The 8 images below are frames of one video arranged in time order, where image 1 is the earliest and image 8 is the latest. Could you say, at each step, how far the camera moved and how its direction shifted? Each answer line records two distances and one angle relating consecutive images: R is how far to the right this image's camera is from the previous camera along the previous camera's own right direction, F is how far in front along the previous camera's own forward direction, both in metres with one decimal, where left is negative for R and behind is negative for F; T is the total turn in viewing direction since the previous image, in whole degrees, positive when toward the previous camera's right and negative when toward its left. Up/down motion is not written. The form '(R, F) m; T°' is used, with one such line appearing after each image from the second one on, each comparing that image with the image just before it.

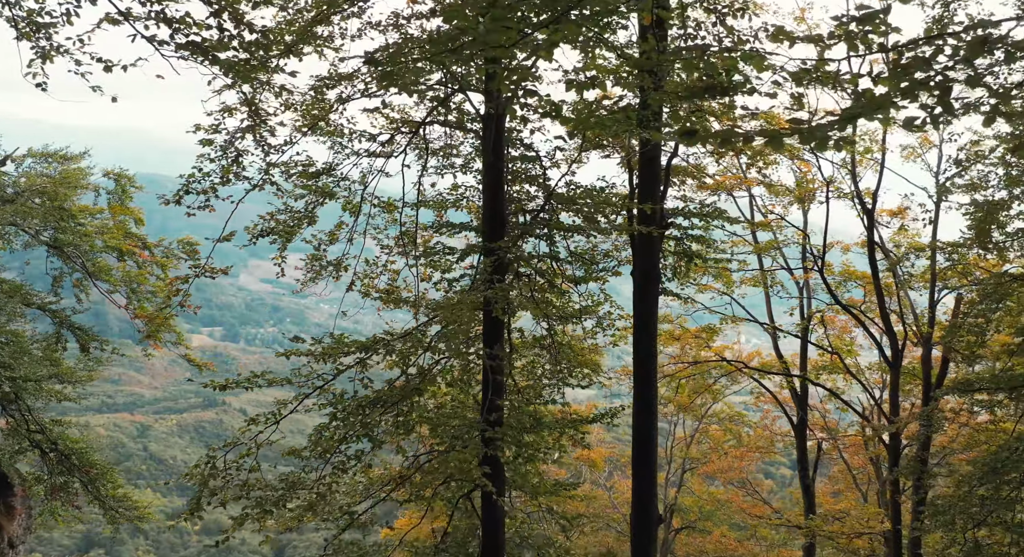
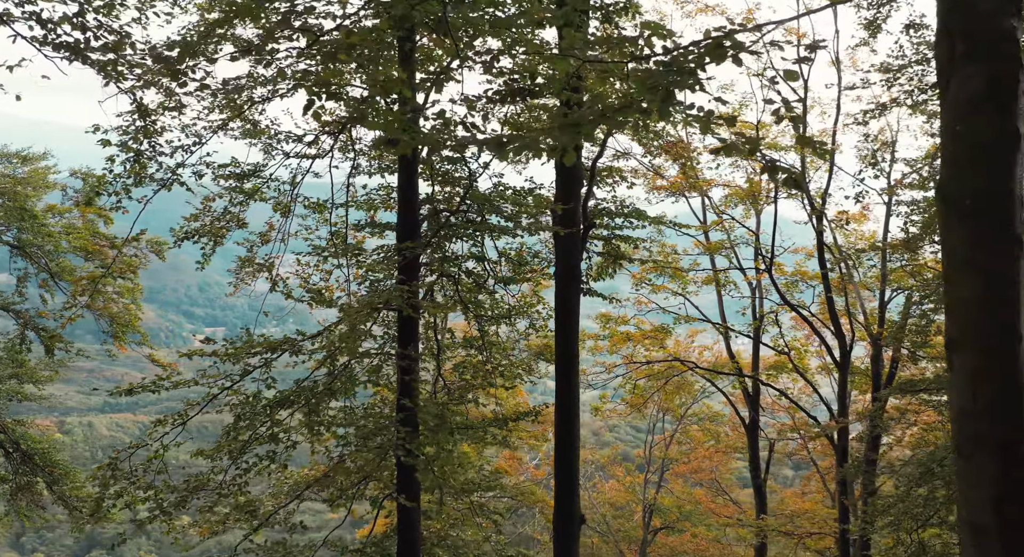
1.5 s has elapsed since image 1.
(+0.7, 0.0) m; 0°
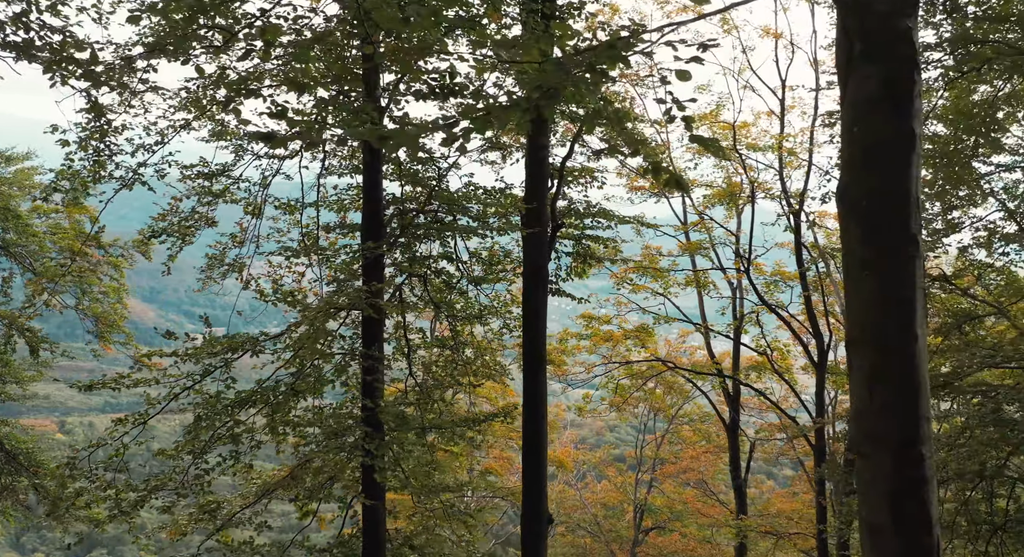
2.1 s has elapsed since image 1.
(+0.3, 0.0) m; 0°
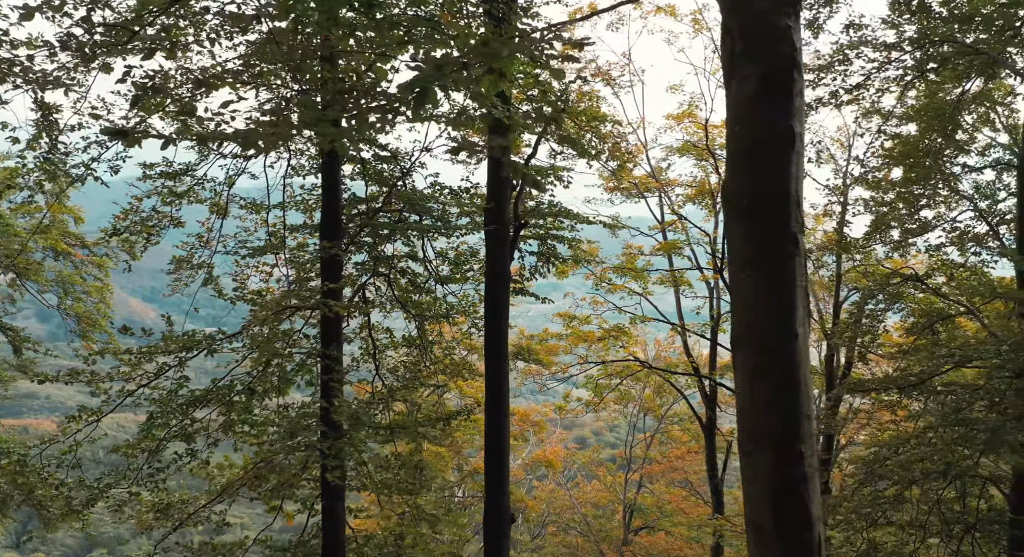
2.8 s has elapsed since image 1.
(+0.4, 0.0) m; 0°
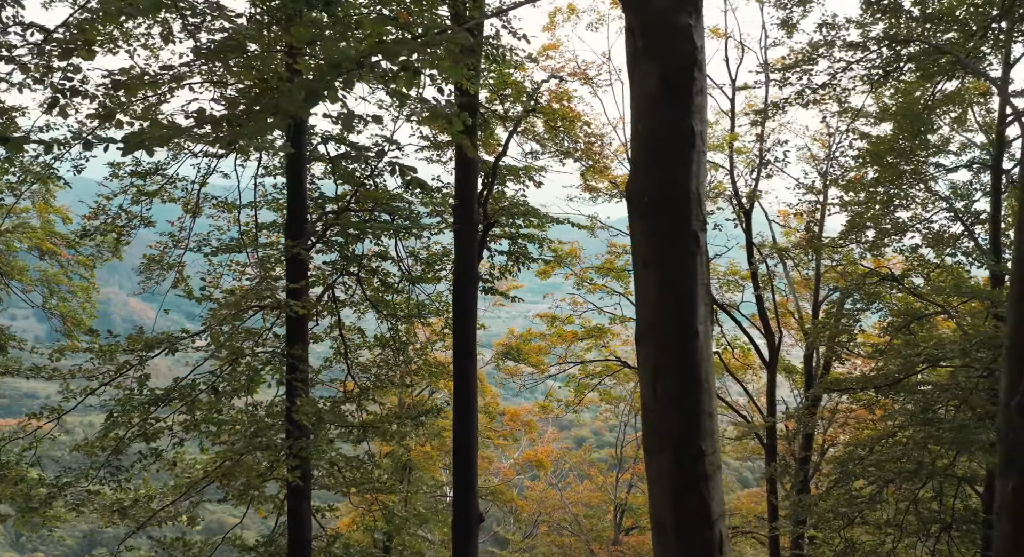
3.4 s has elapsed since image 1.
(+0.3, 0.0) m; 0°
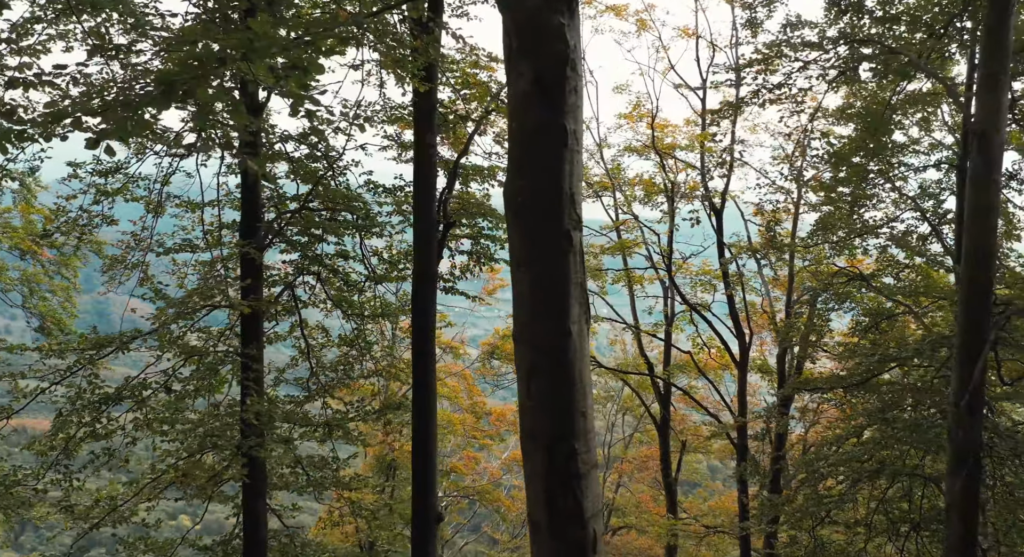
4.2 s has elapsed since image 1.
(+0.4, 0.0) m; 0°
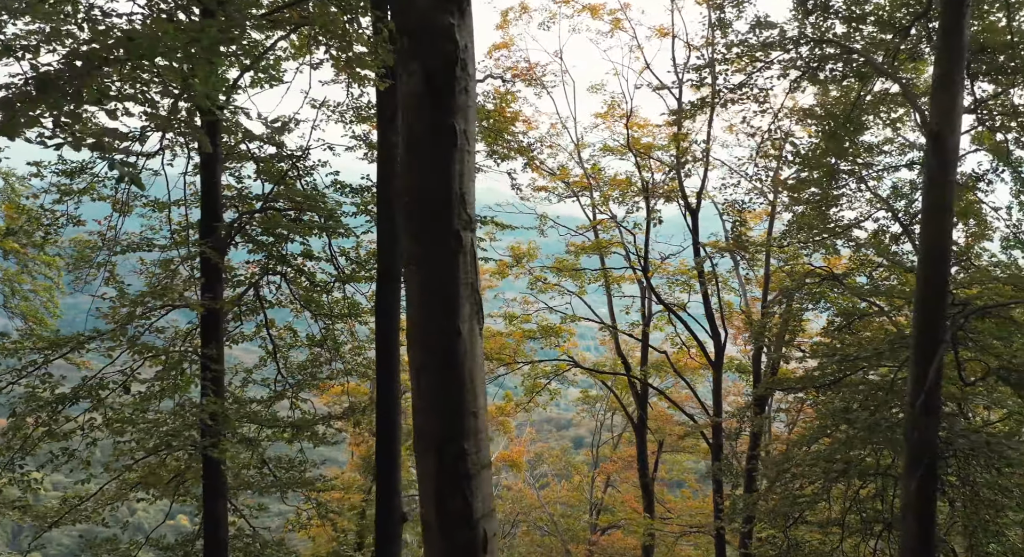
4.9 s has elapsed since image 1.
(+0.3, 0.0) m; 0°
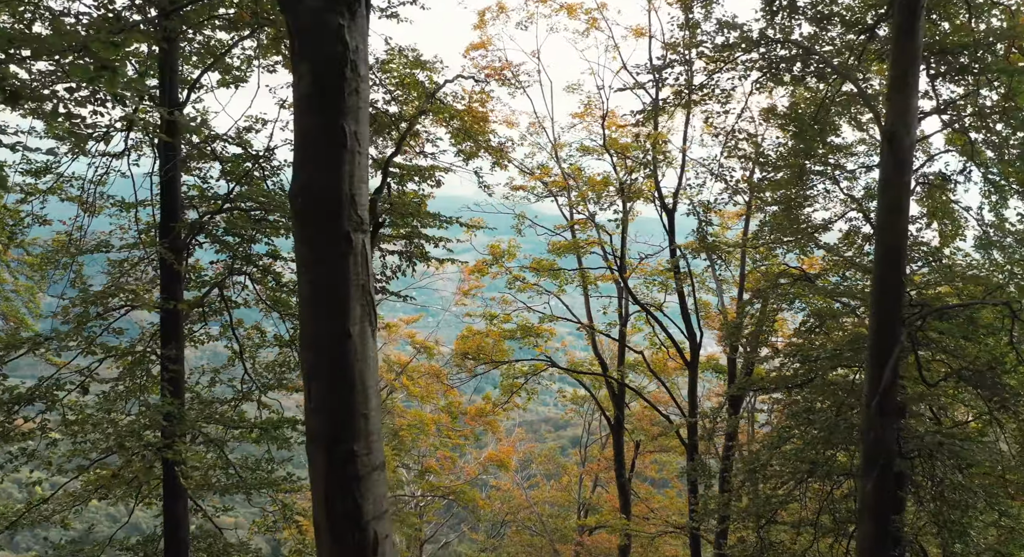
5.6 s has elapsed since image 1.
(+0.3, 0.0) m; 0°
